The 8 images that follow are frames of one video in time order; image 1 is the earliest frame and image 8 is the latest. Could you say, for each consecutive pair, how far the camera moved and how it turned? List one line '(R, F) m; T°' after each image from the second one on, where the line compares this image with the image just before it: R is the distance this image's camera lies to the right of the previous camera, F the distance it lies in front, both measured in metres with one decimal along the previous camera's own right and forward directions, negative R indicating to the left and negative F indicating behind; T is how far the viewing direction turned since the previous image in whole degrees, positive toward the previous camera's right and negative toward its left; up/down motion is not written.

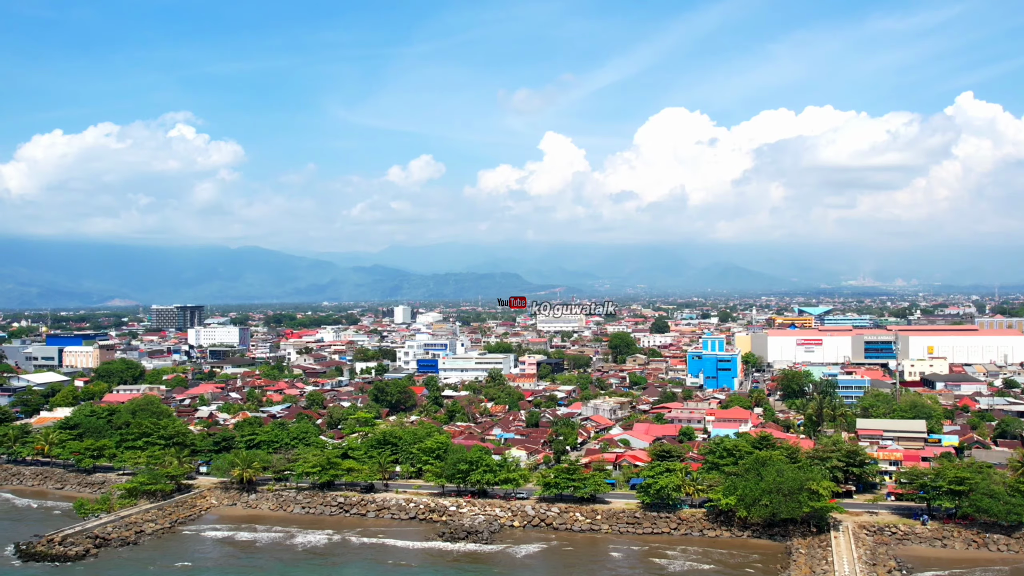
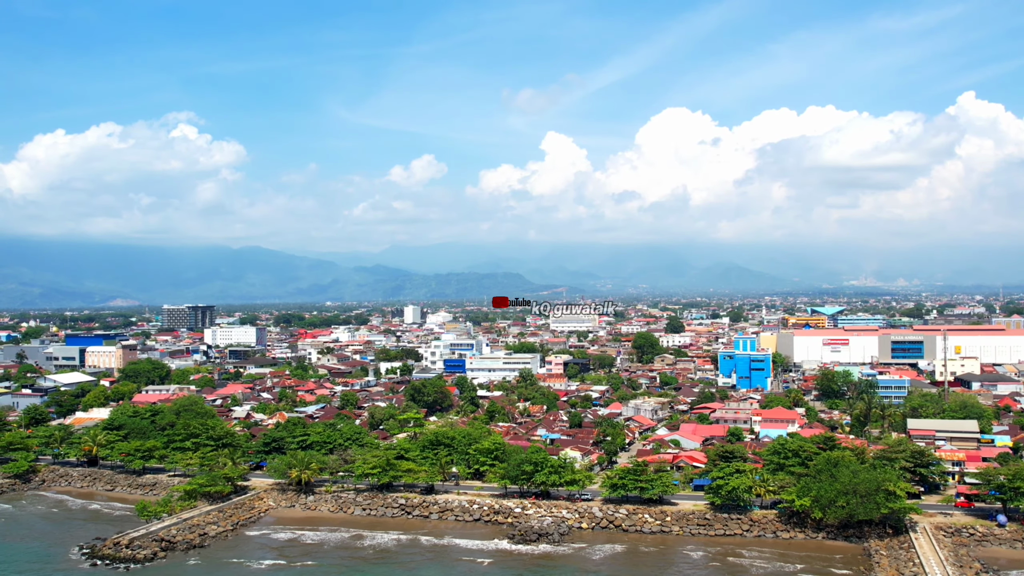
(-1.4, +0.2) m; 0°
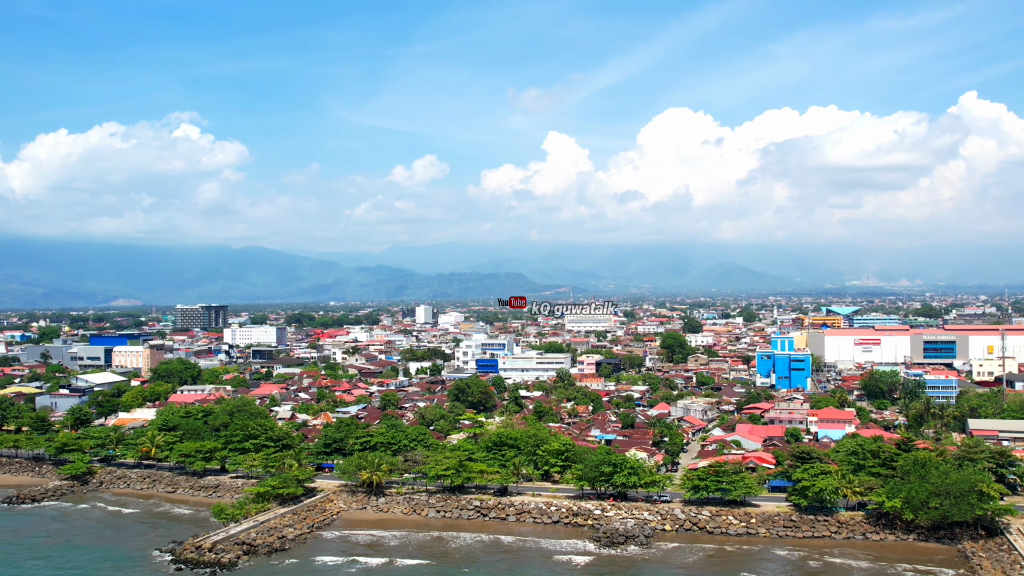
(-1.7, +0.3) m; 0°
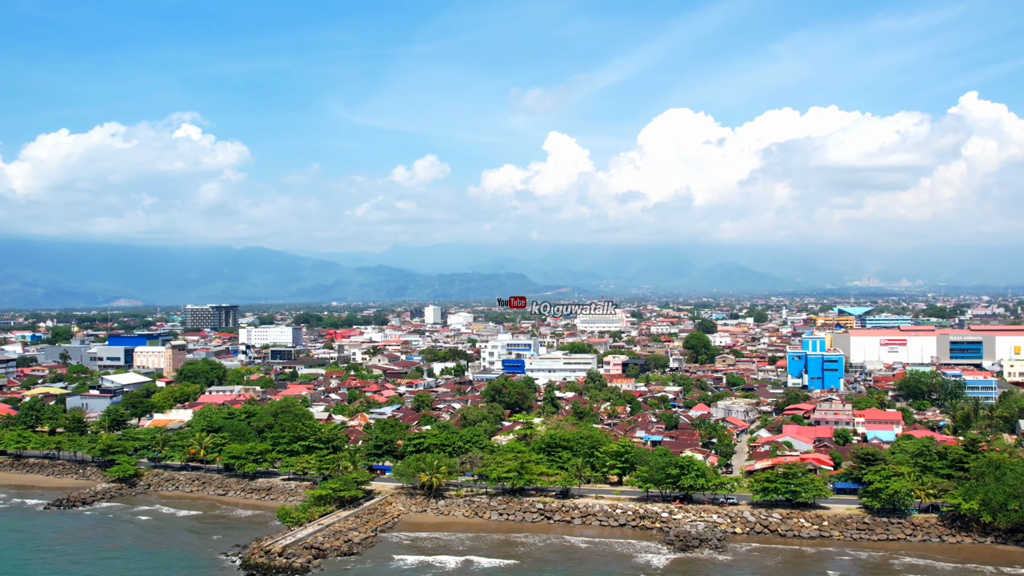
(-1.4, +0.3) m; 0°
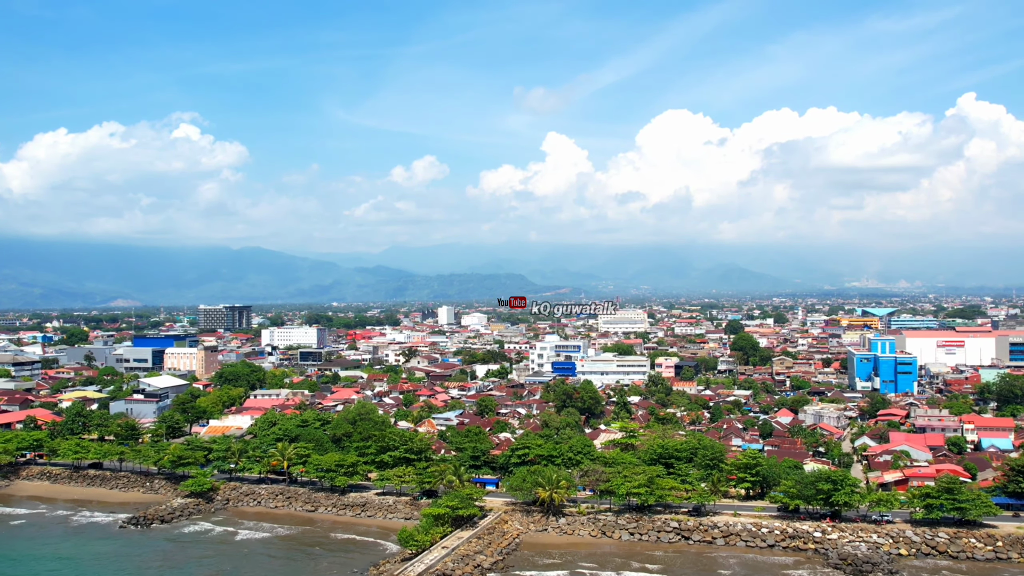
(-2.6, +1.5) m; 0°
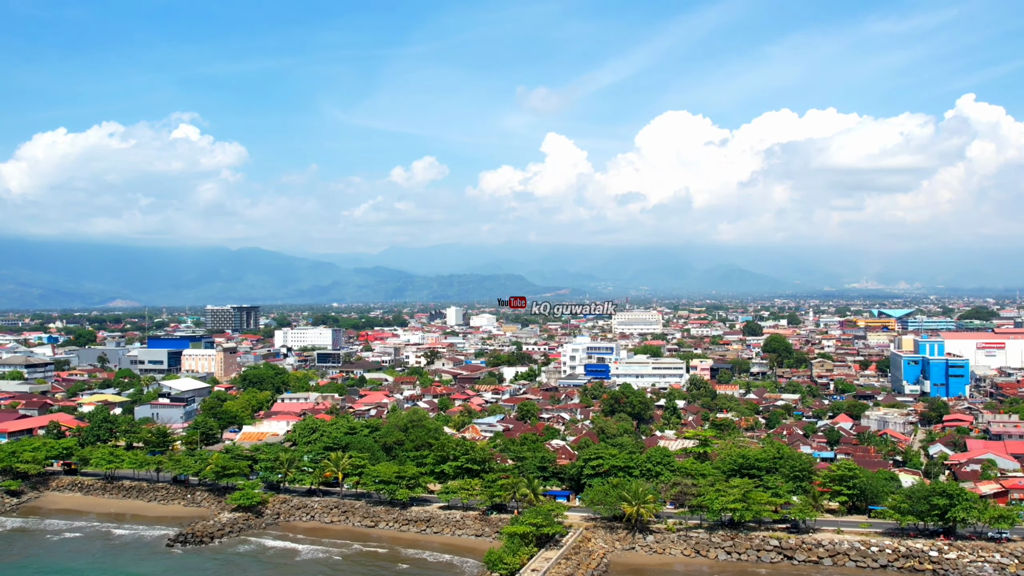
(-1.6, +1.2) m; 0°
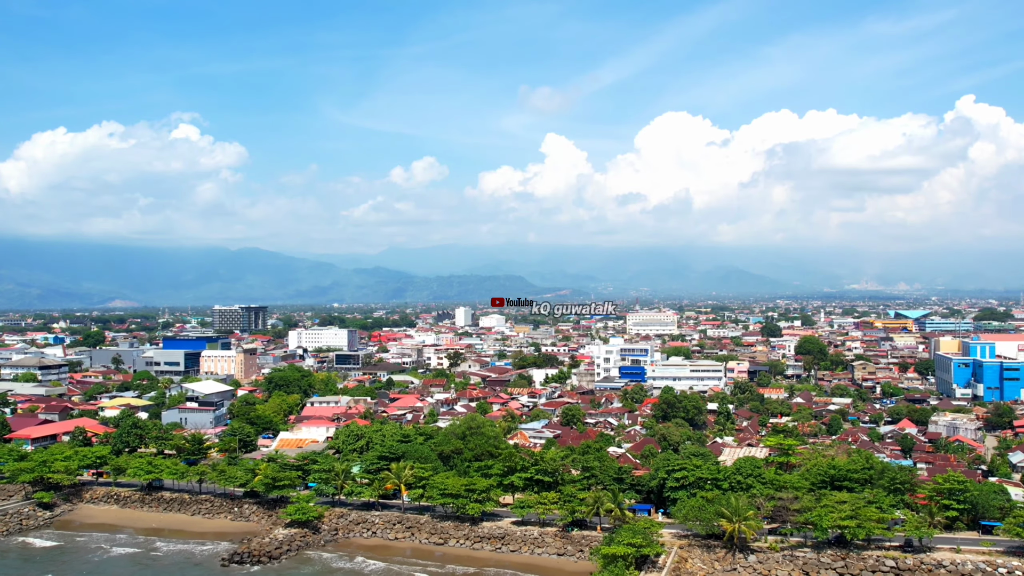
(-1.6, +1.2) m; 0°
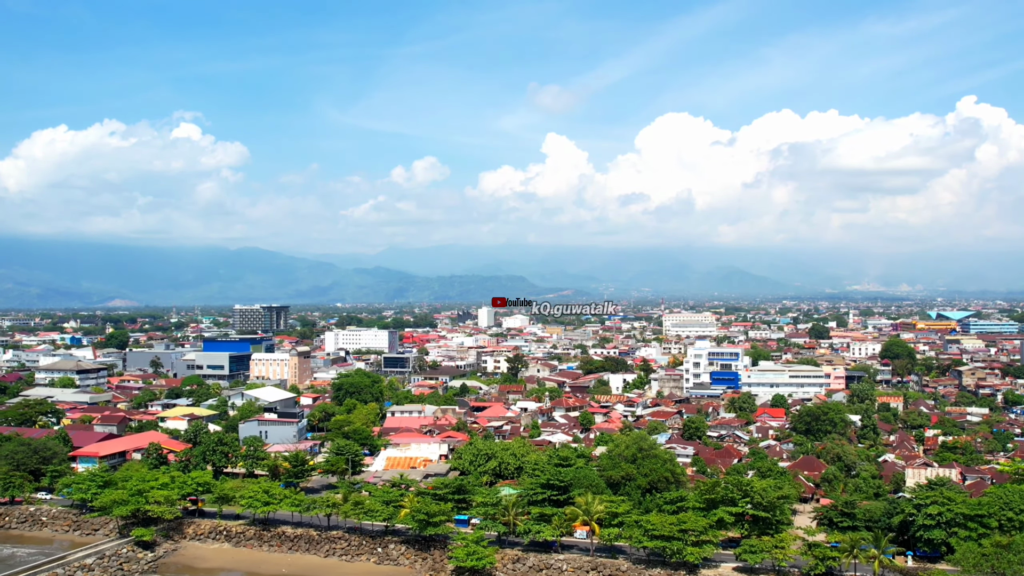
(-3.6, +2.6) m; 0°
